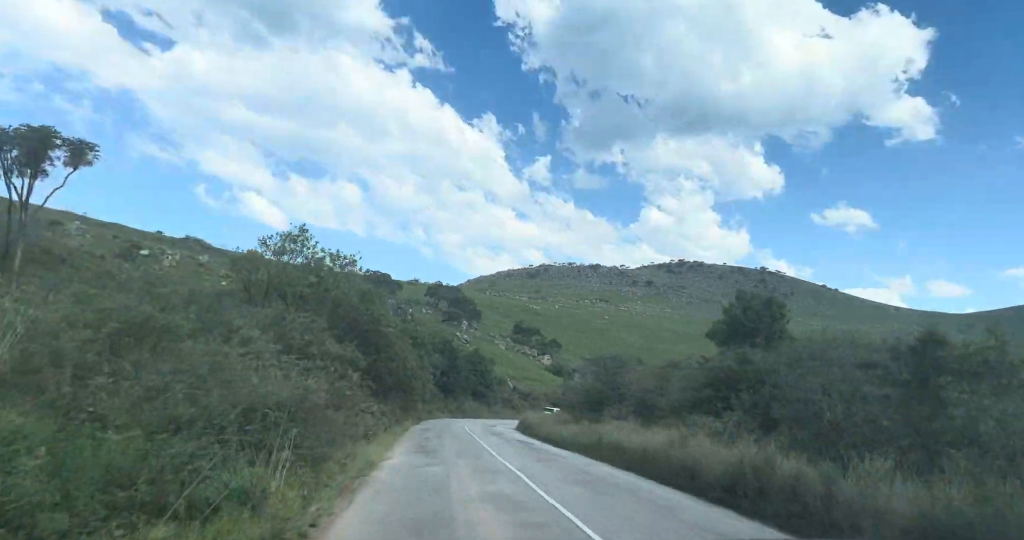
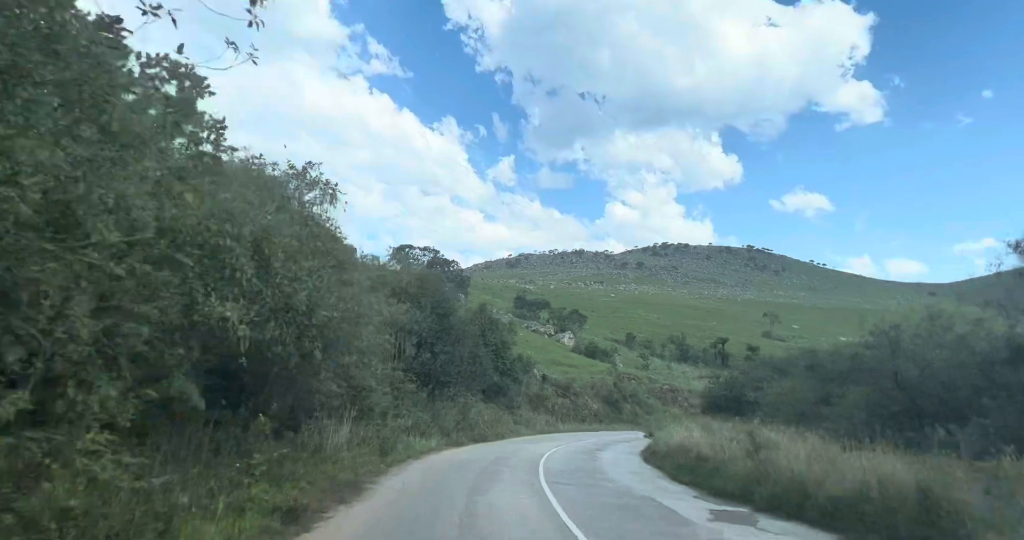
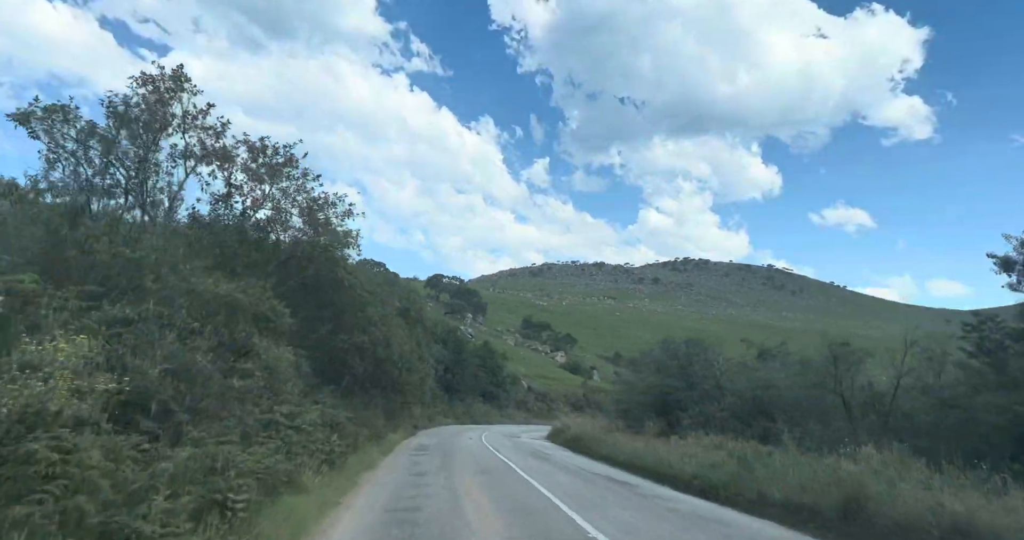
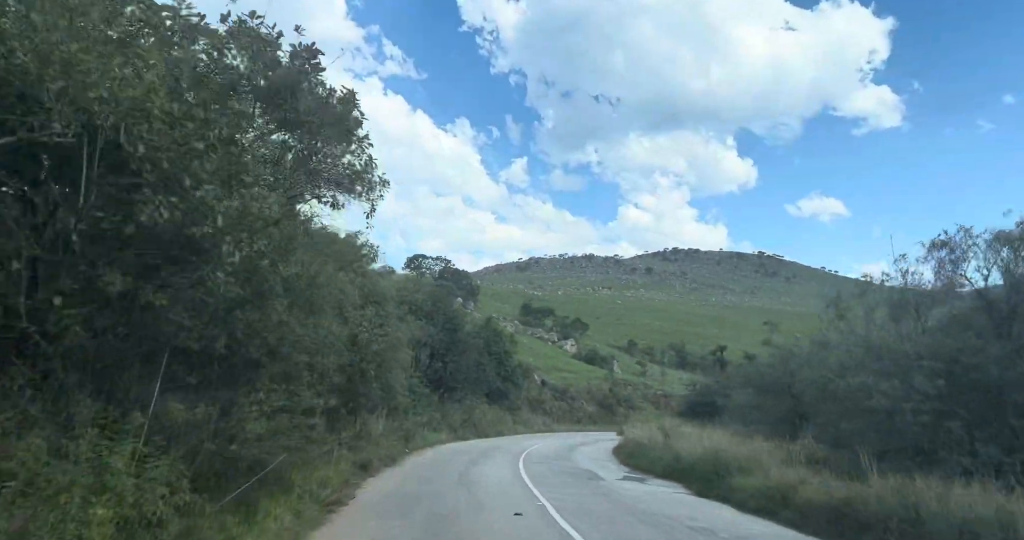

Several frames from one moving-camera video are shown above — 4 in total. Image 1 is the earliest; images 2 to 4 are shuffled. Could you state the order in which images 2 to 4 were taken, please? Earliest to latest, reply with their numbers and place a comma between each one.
3, 4, 2
